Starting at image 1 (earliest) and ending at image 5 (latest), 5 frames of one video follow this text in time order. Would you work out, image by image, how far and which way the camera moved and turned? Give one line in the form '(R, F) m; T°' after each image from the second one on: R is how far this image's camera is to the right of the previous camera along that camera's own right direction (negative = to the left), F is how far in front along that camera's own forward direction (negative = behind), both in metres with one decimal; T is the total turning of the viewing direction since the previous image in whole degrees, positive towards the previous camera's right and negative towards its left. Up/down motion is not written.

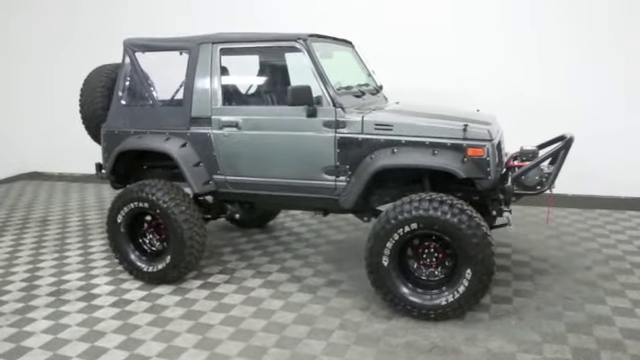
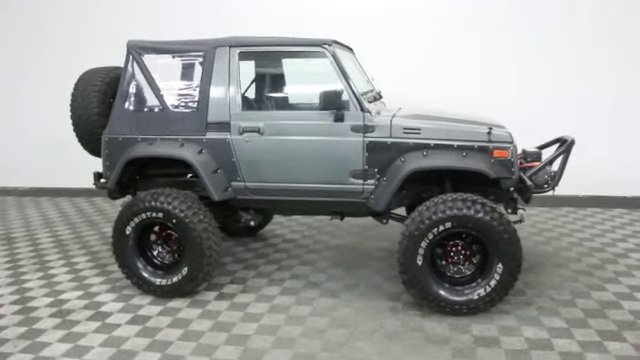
(-0.6, 0.0) m; +9°
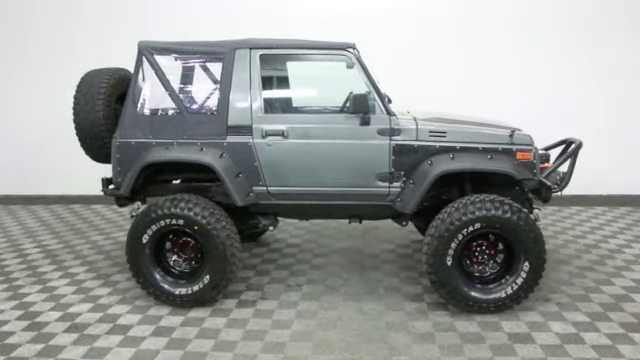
(-0.5, 0.0) m; +6°
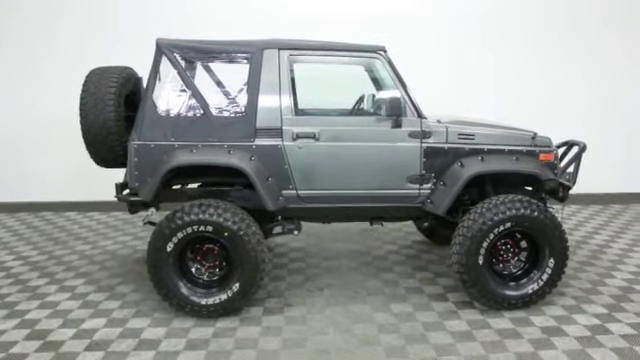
(-0.6, +0.1) m; +7°
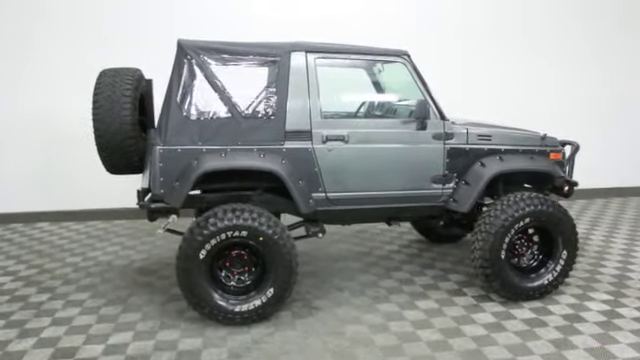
(-0.6, 0.0) m; +8°
